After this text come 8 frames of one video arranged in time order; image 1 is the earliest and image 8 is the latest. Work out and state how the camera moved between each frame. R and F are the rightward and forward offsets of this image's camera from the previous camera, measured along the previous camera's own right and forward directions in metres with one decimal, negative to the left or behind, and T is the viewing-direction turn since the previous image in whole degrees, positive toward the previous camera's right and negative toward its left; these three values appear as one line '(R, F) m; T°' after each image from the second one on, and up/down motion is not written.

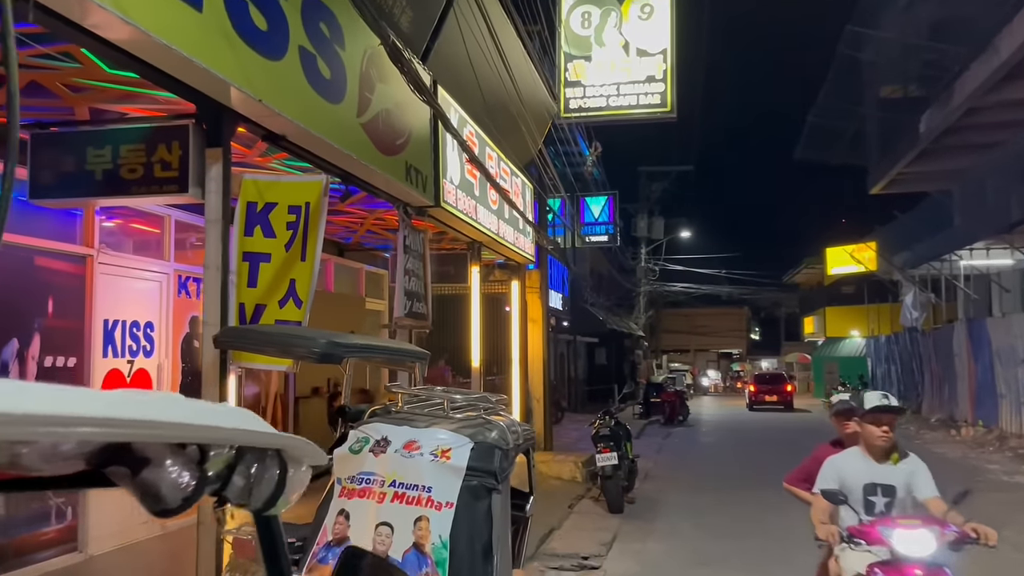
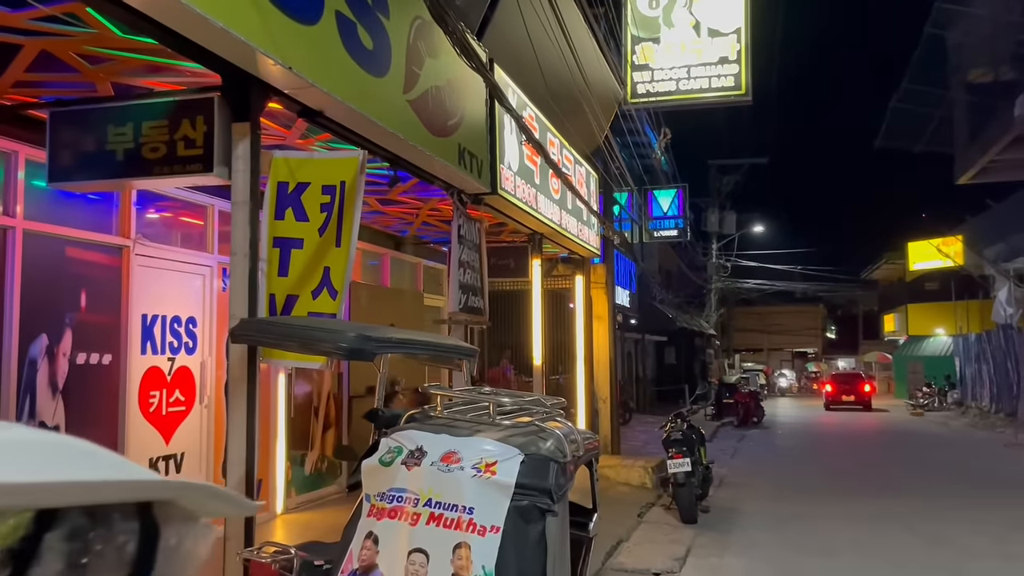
(0.0, +0.6) m; -5°
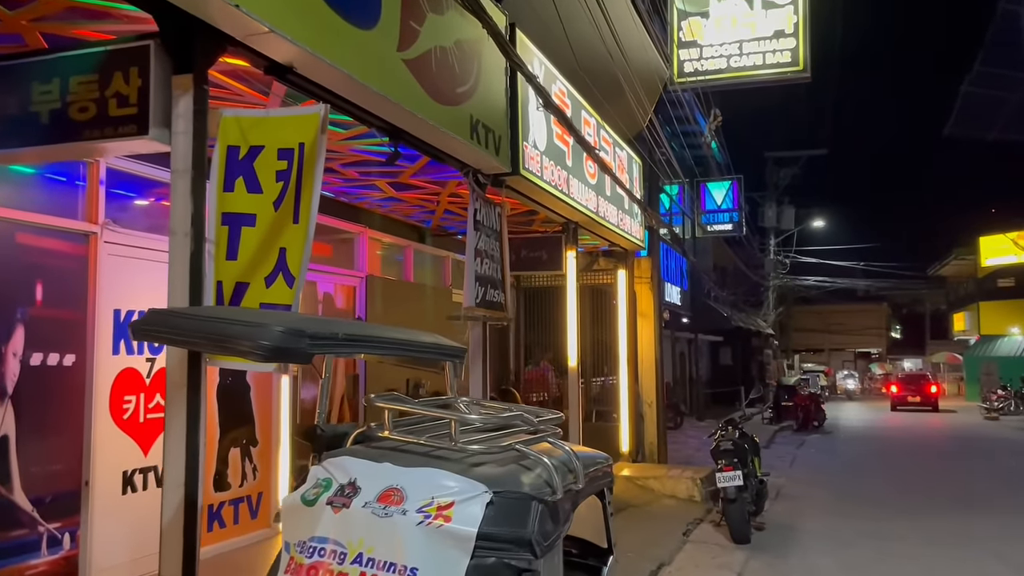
(+0.2, +0.9) m; -4°
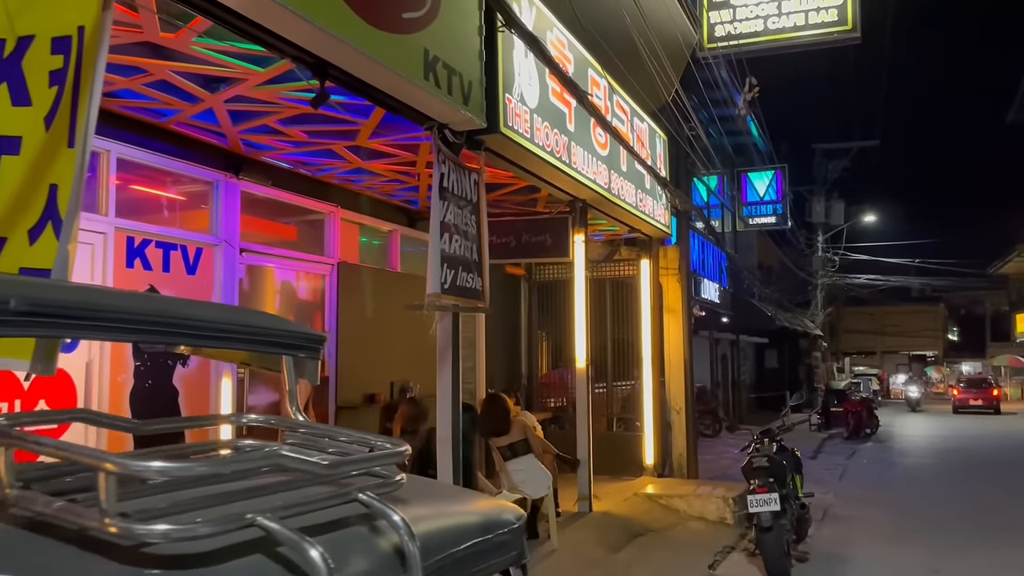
(+0.5, +1.3) m; -3°
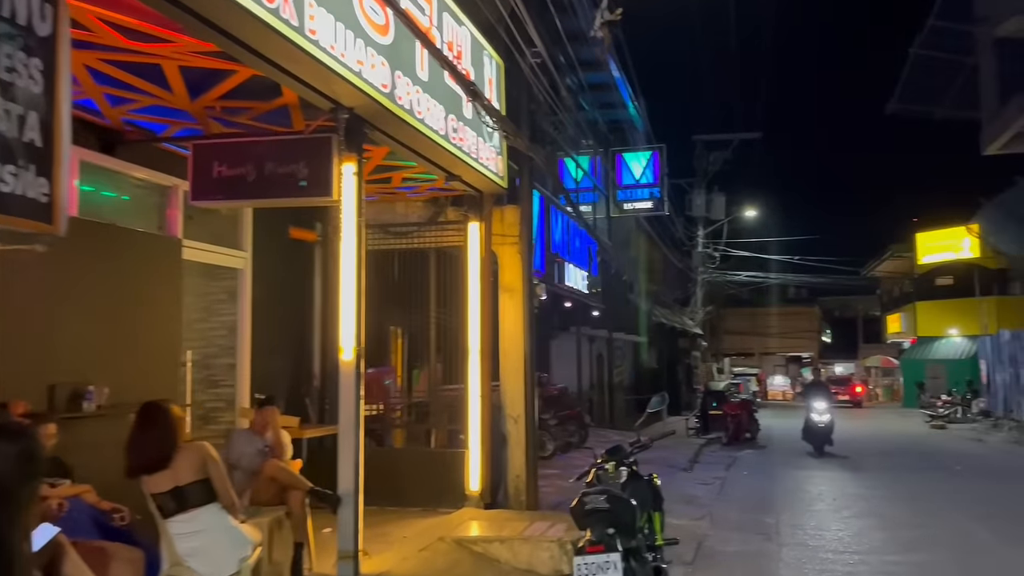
(+1.0, +2.6) m; +7°
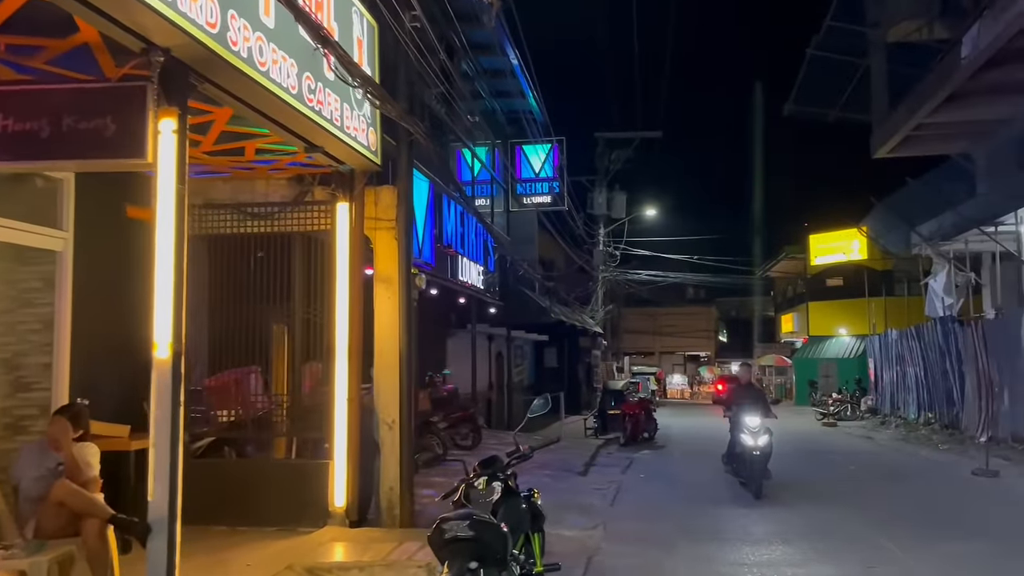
(+0.3, +0.8) m; +6°
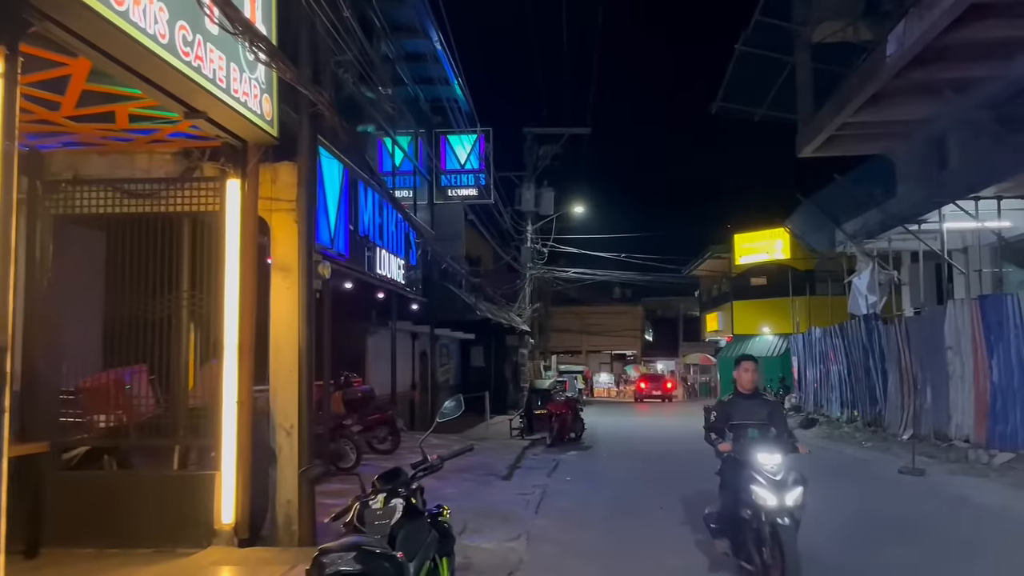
(+0.1, +0.7) m; +5°
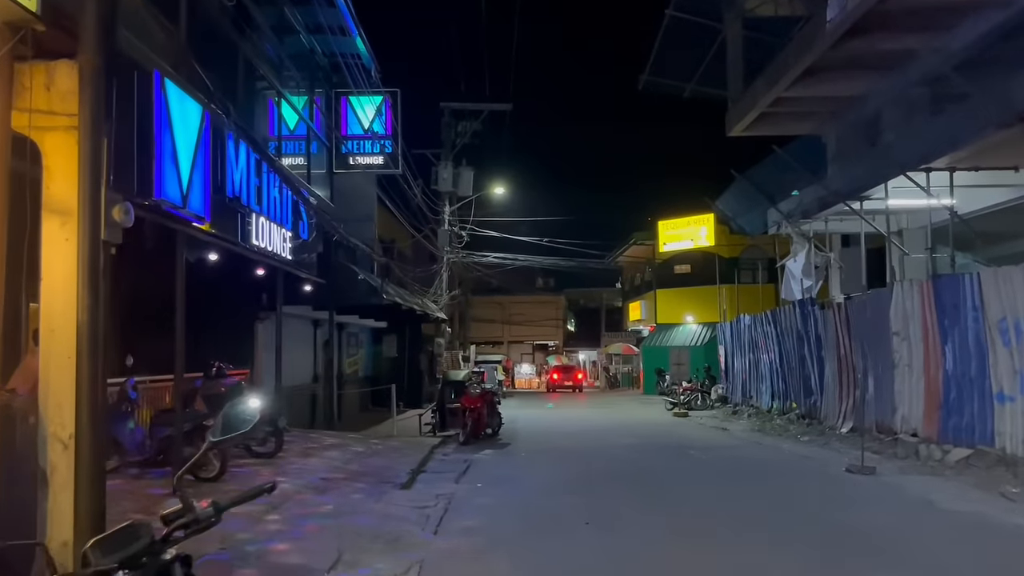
(+0.3, +1.8) m; +5°
